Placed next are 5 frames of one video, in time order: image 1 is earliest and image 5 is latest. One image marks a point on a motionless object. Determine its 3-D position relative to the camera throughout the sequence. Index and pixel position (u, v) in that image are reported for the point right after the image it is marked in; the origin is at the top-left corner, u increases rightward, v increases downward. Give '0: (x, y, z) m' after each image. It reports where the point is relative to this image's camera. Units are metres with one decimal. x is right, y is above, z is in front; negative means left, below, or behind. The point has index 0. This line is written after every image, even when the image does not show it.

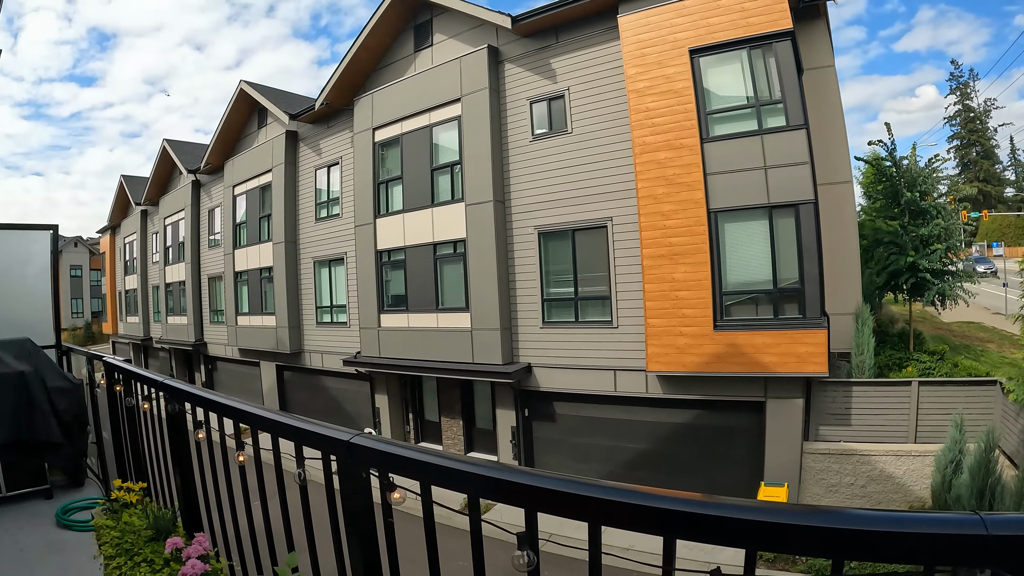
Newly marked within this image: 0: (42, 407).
0: (-3.4, -0.9, +3.5) m
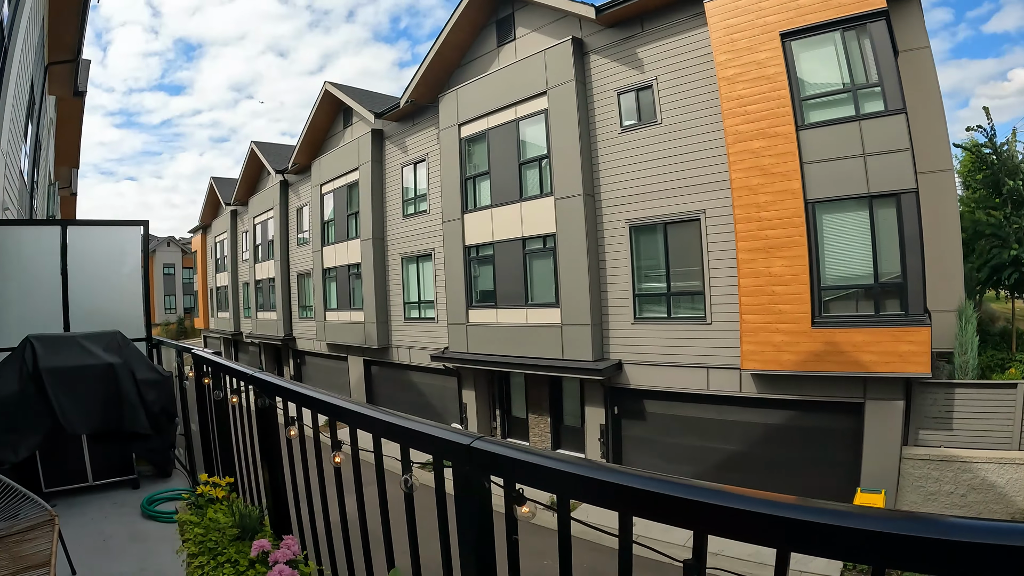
0: (-2.5, -0.8, +3.2) m
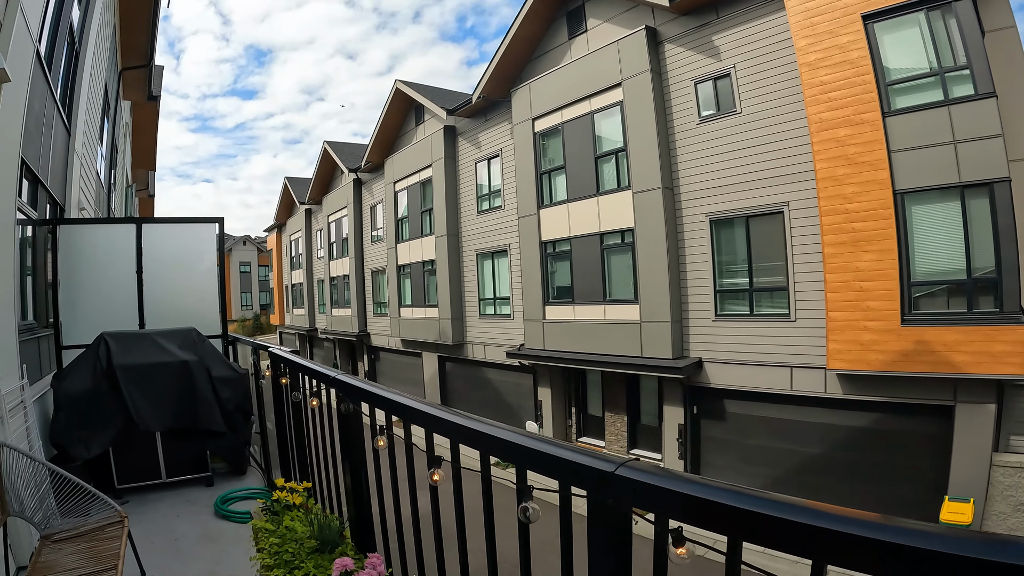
0: (-1.8, -0.7, +2.9) m
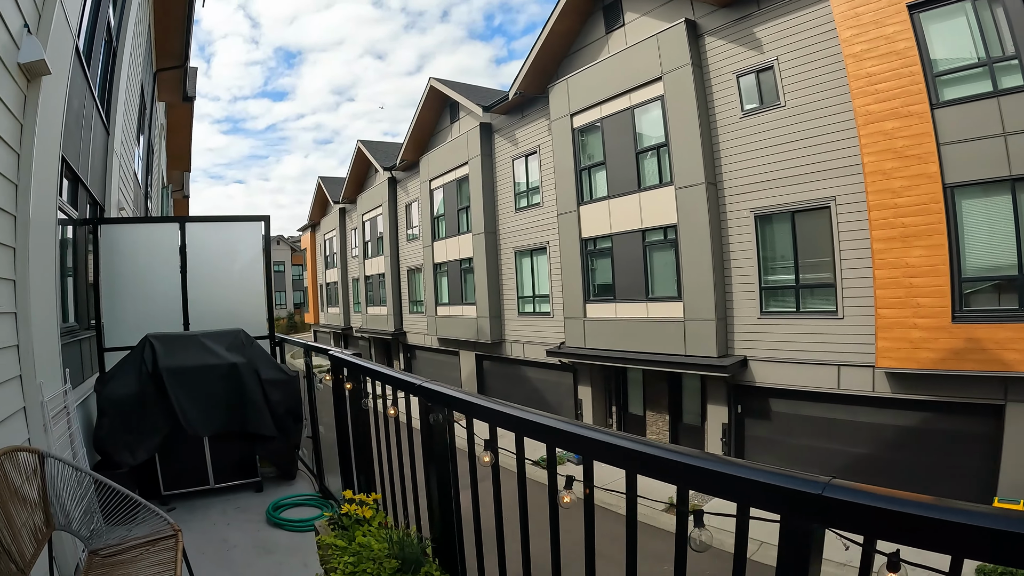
0: (-1.5, -0.7, +2.7) m
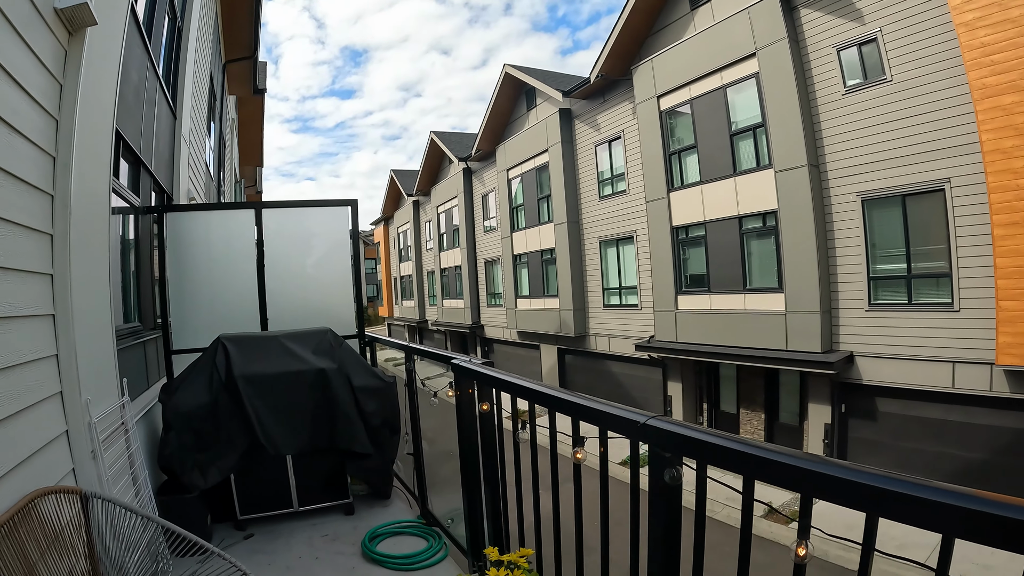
0: (-0.8, -0.6, +2.3) m
